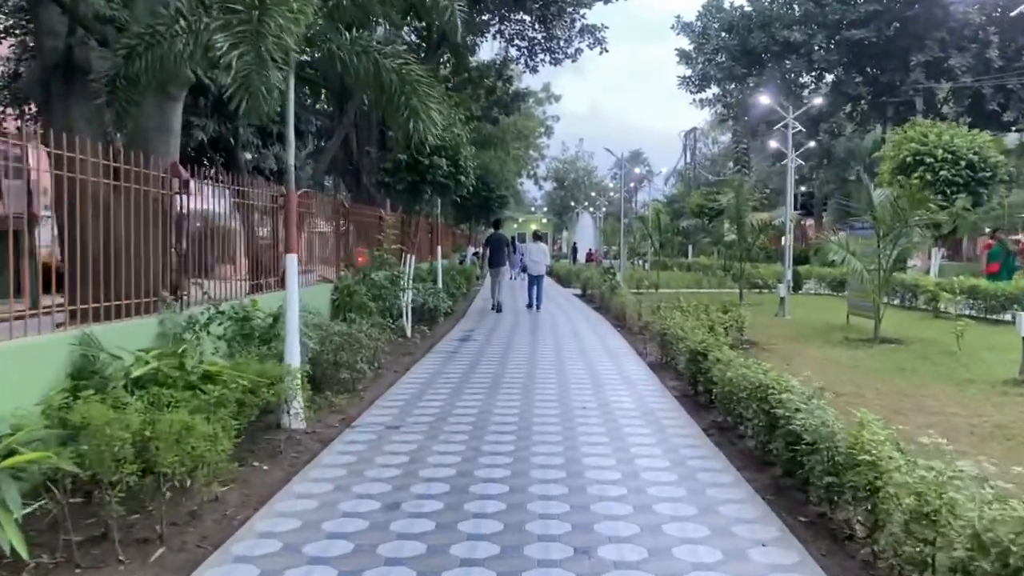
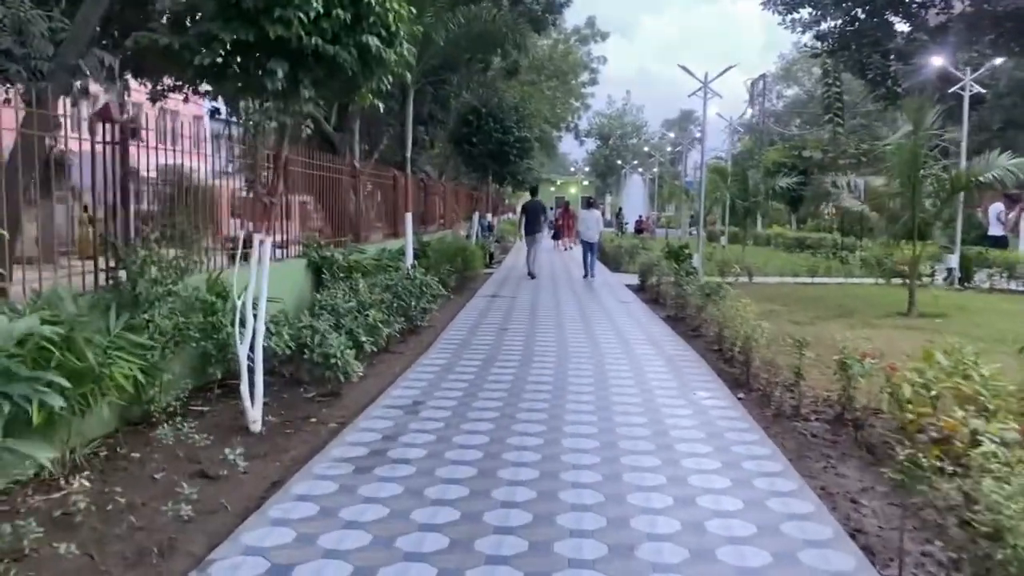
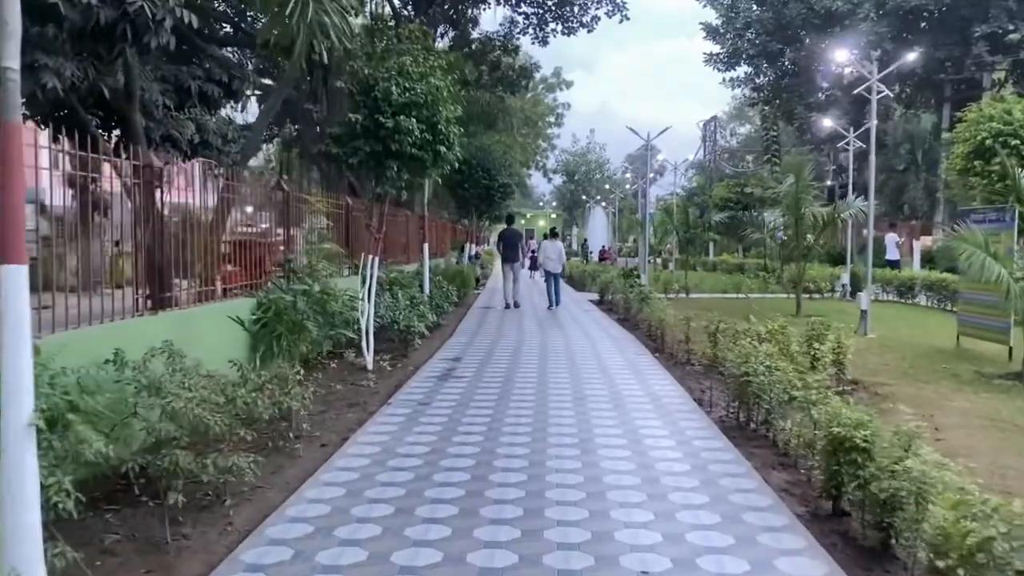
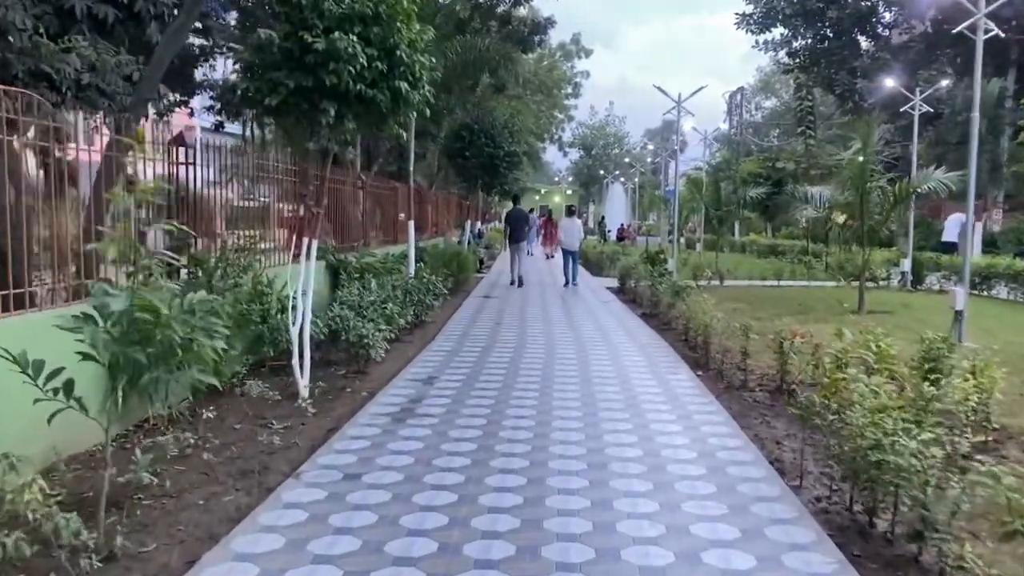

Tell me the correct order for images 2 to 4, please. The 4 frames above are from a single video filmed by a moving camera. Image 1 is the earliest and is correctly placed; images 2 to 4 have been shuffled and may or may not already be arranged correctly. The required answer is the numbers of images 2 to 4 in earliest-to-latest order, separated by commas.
3, 4, 2
